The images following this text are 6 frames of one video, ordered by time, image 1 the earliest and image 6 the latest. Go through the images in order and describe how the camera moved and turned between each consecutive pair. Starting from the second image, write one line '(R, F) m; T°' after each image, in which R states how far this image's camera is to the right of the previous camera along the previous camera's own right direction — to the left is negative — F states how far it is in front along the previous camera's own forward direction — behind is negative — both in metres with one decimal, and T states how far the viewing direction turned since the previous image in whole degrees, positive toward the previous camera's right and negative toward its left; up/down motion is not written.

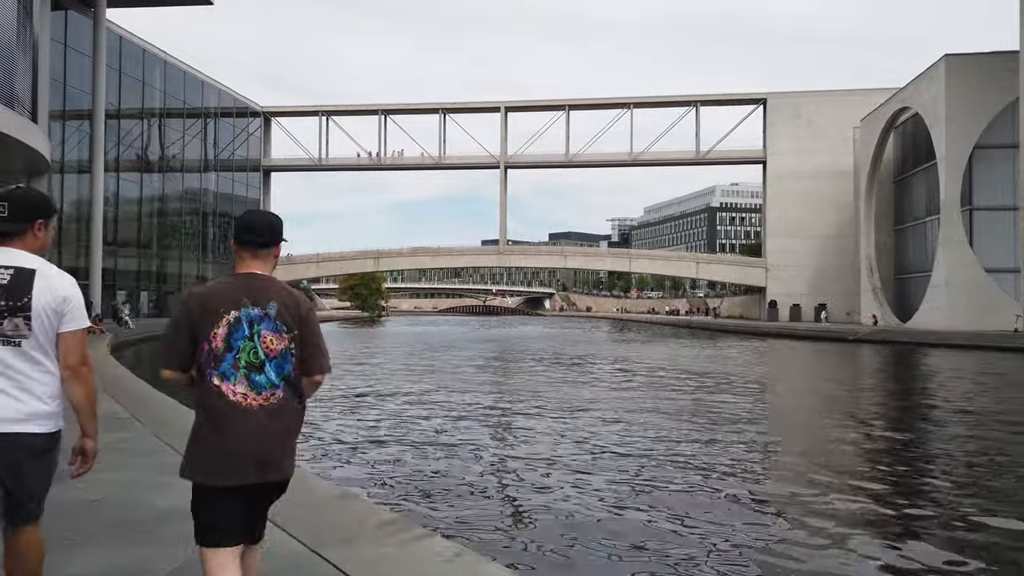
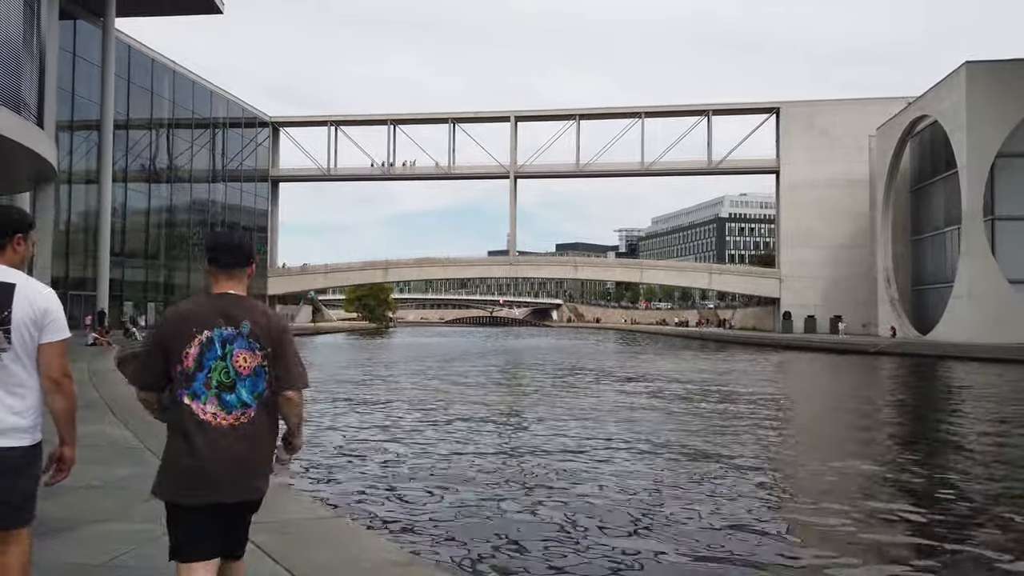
(-0.2, +0.4) m; 0°
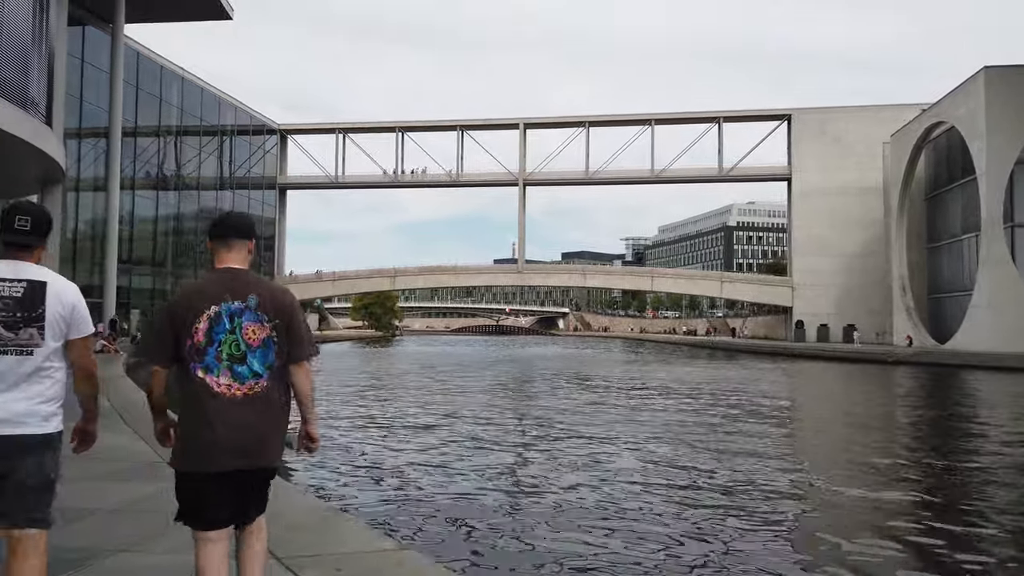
(-0.2, +0.3) m; 0°
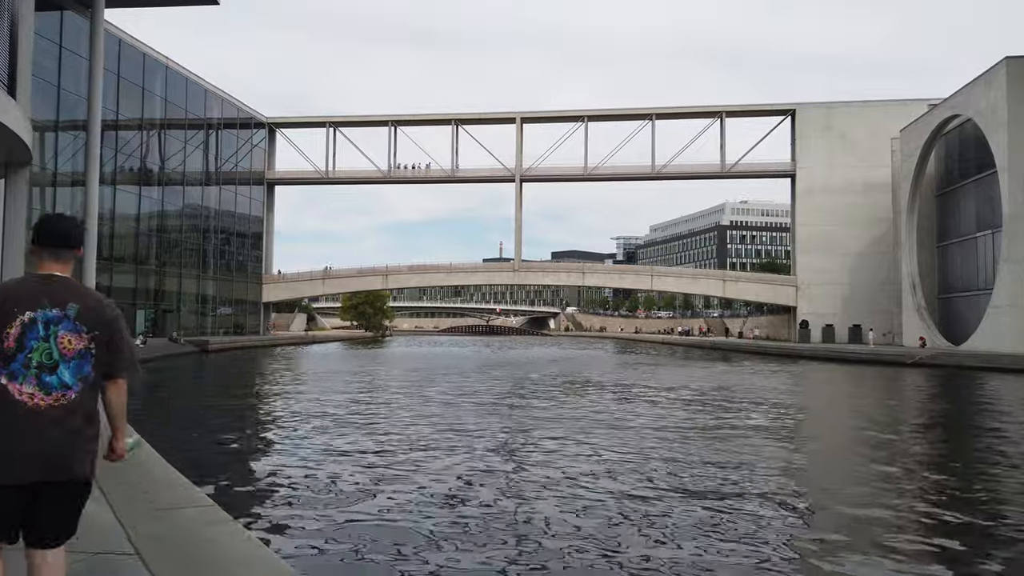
(-0.5, +1.1) m; +1°
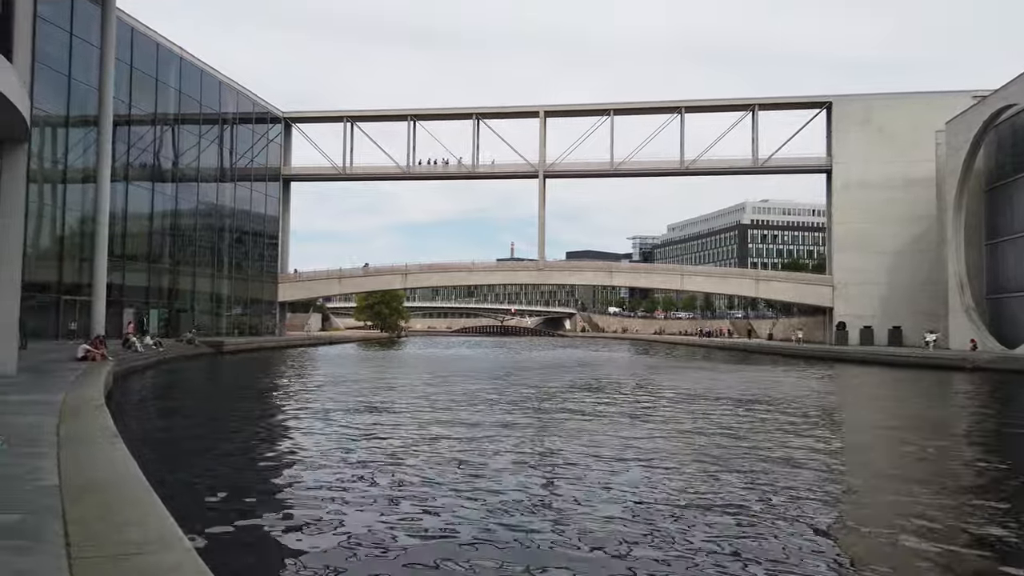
(-0.6, +1.2) m; -1°
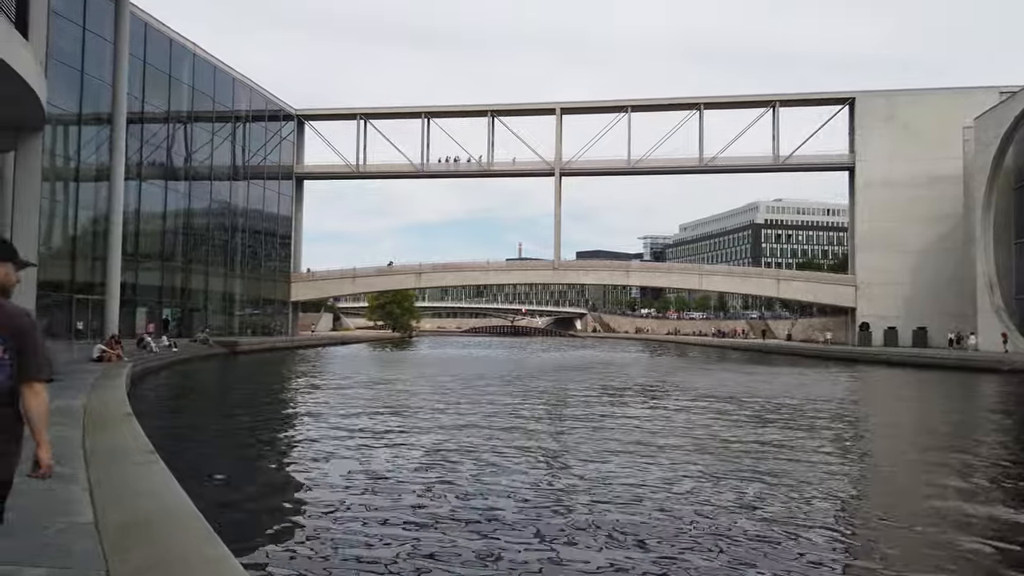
(-0.4, +0.5) m; -1°
